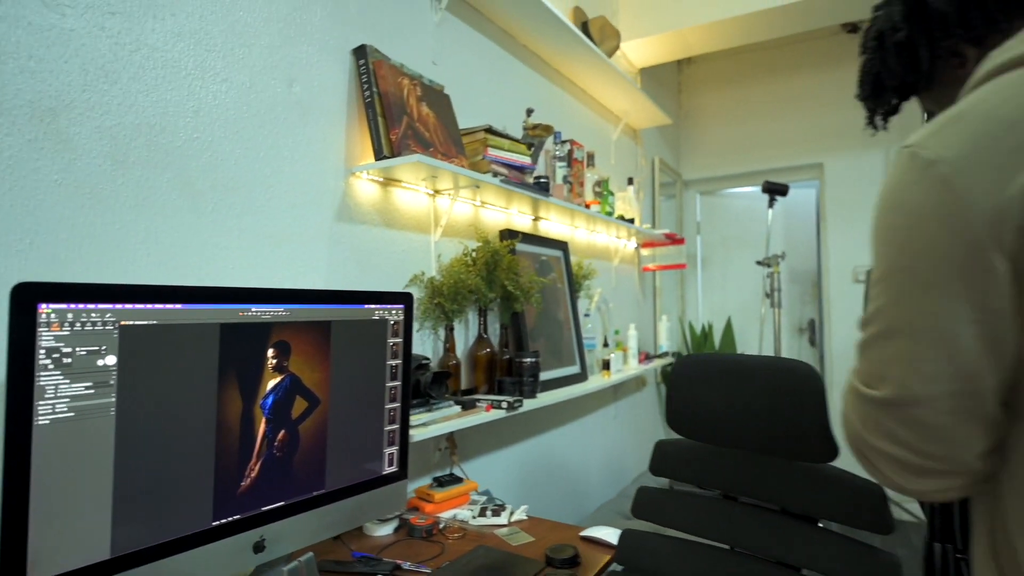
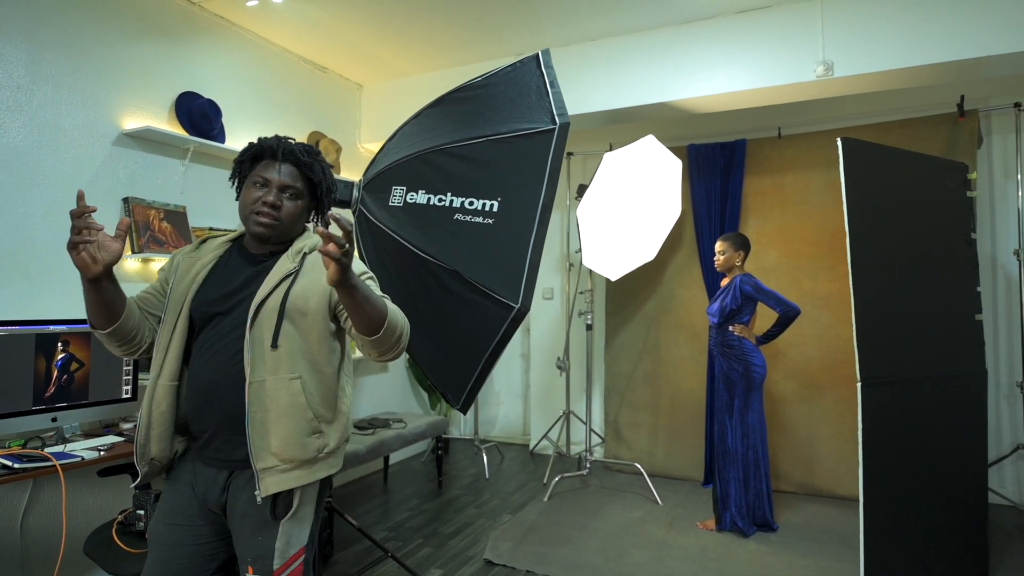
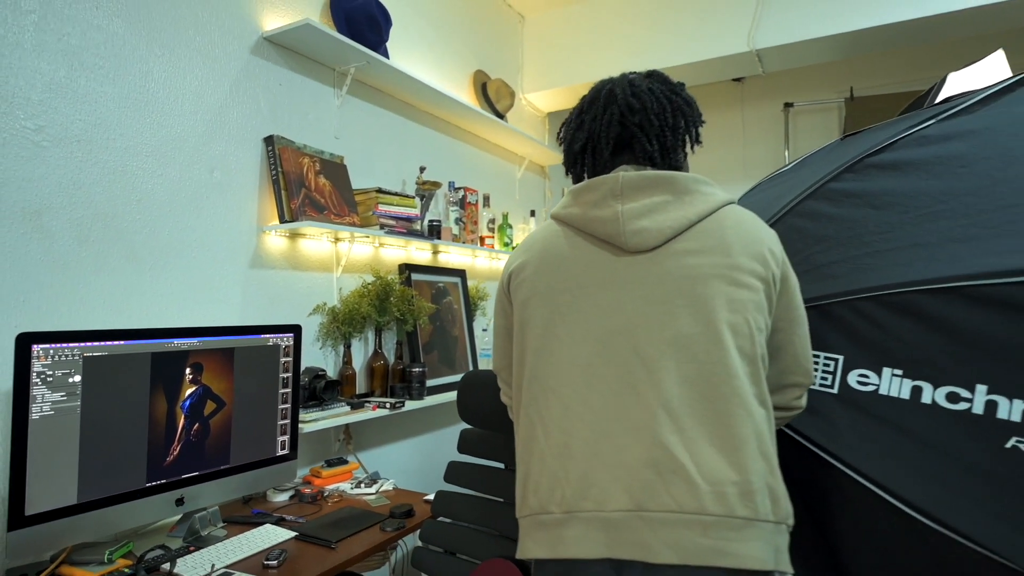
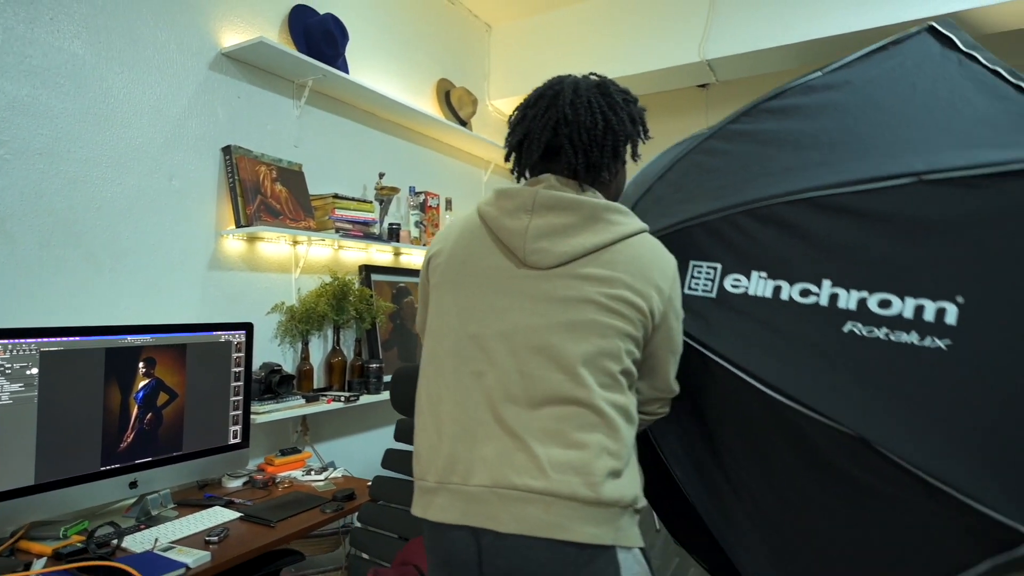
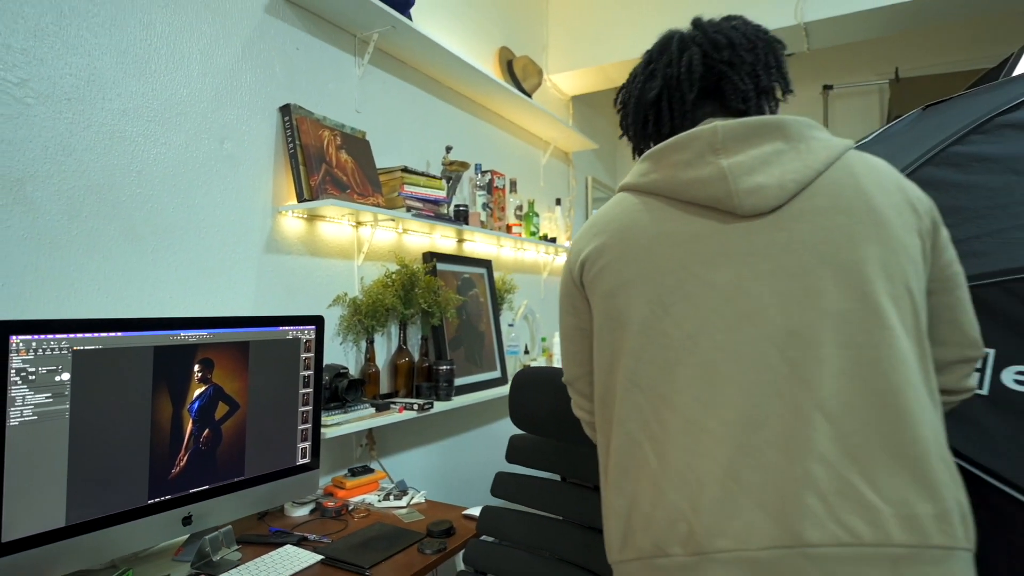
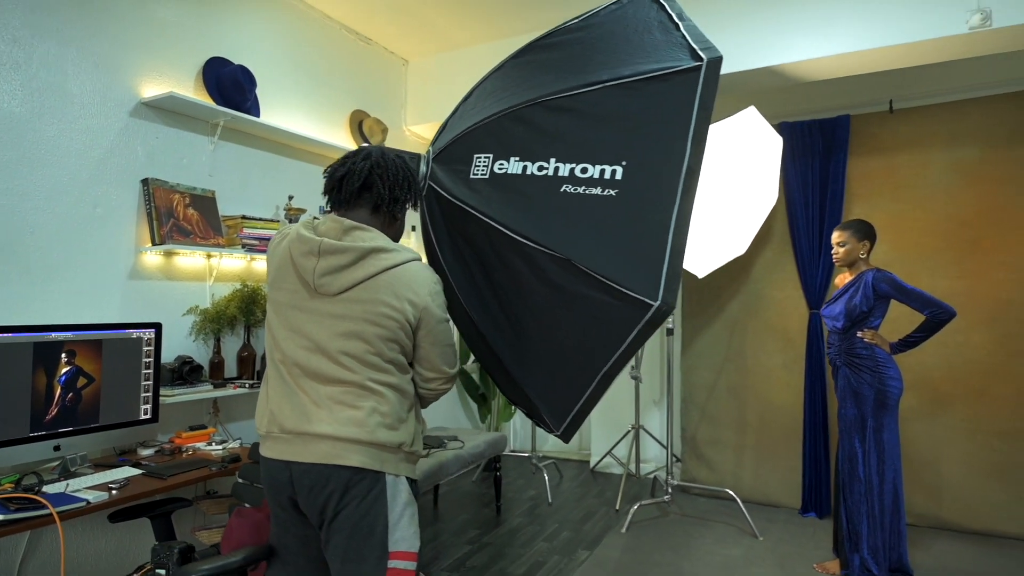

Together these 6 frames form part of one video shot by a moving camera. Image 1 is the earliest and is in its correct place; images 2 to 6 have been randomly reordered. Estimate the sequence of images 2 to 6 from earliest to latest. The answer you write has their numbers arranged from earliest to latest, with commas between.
5, 3, 4, 6, 2
